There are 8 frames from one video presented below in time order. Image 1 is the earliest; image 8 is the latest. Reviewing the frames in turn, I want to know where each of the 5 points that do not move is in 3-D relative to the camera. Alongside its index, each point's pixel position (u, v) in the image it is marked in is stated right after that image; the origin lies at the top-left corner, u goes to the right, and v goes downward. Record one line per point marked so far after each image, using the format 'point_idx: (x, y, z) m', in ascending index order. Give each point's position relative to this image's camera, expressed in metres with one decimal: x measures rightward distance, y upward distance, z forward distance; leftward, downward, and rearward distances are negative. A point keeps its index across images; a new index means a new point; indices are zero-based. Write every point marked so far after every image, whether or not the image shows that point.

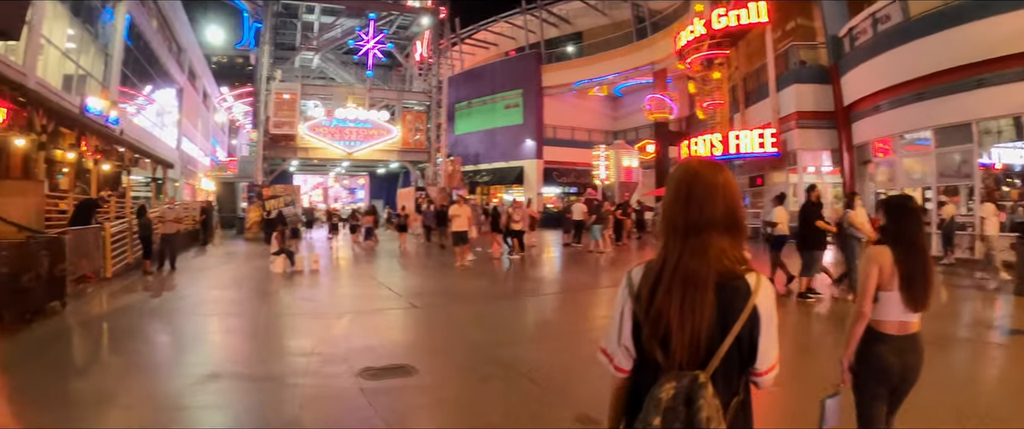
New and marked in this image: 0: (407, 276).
0: (-2.2, -1.4, +12.5) m
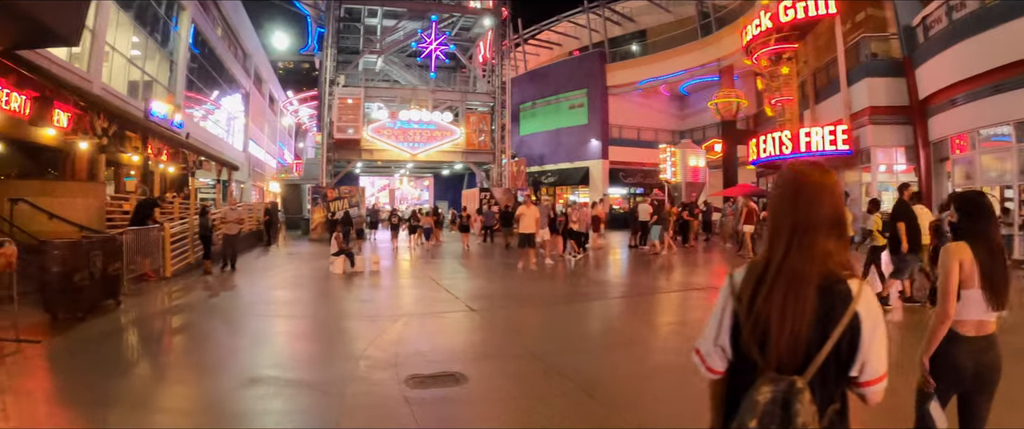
0: (-1.1, -1.5, +12.5) m
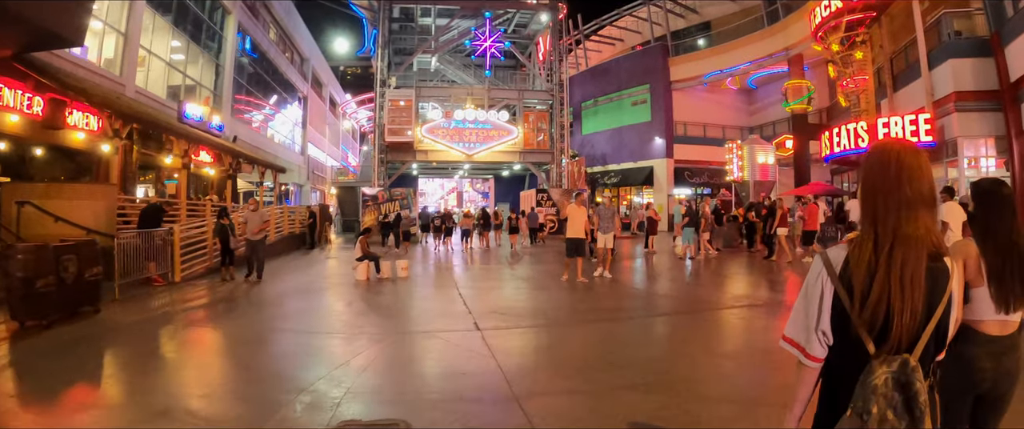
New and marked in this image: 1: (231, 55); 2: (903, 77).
0: (-0.5, -1.5, +11.9) m
1: (-10.6, +6.0, +19.8) m
2: (+13.1, +4.6, +17.9) m
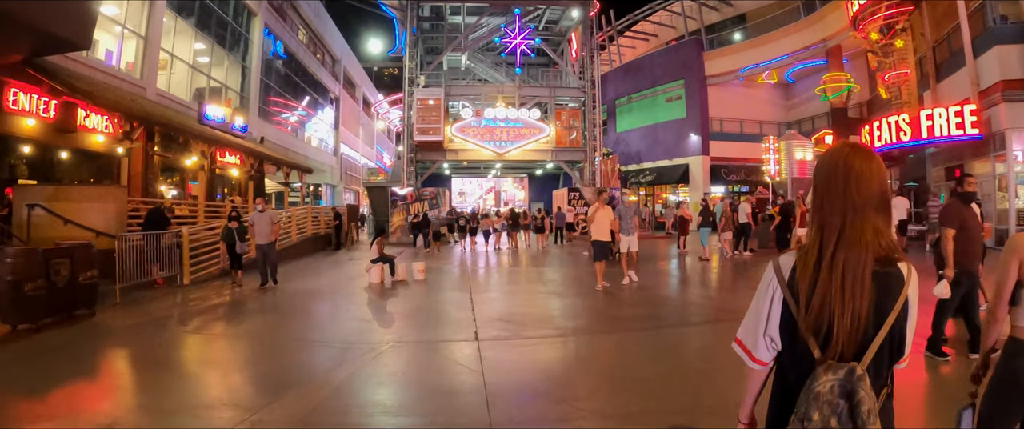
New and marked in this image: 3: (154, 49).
0: (-0.2, -1.5, +11.8) m
1: (-9.7, +6.0, +20.3) m
2: (+13.7, +4.7, +16.7) m
3: (-9.6, +4.4, +14.3) m
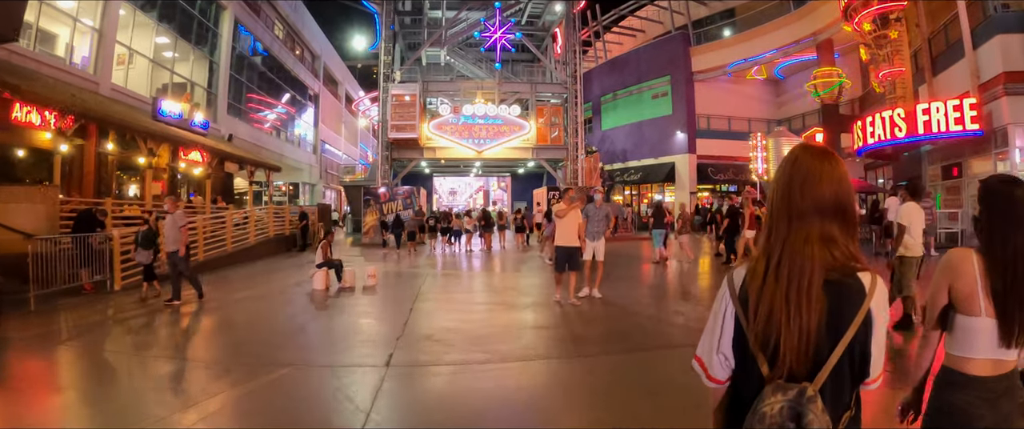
0: (-0.7, -1.6, +11.1) m
1: (-10.4, +6.0, +19.4) m
2: (+13.2, +4.7, +16.3) m
3: (-10.1, +4.4, +13.5) m
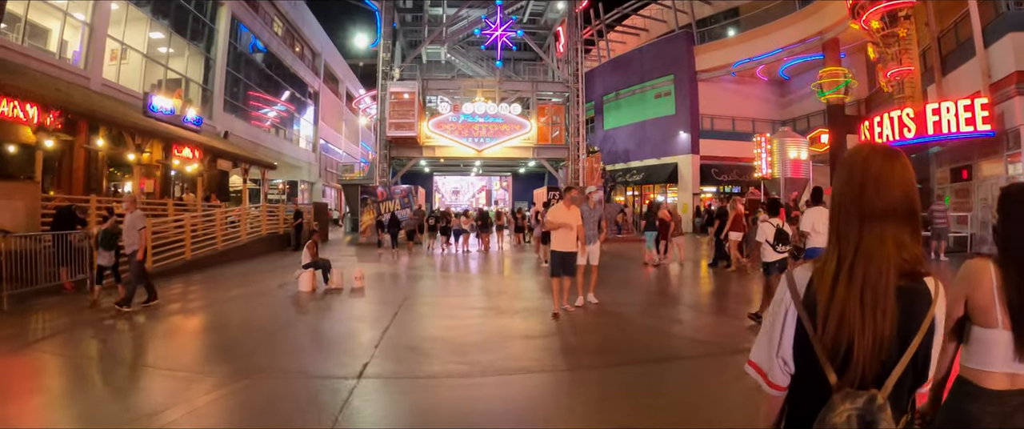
0: (-0.7, -1.6, +10.8) m
1: (-10.3, +6.1, +19.2) m
2: (+13.2, +4.6, +16.0) m
3: (-10.2, +4.4, +13.3) m
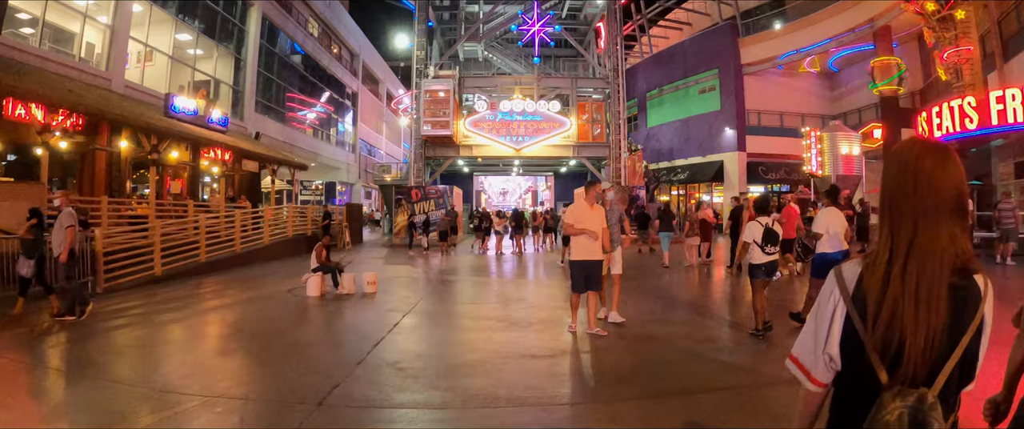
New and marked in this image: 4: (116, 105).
0: (-0.5, -1.6, +10.5) m
1: (-9.3, +6.1, +19.7) m
2: (+13.8, +4.6, +14.3) m
3: (-9.6, +4.4, +13.7) m
4: (-8.6, +2.4, +11.6) m
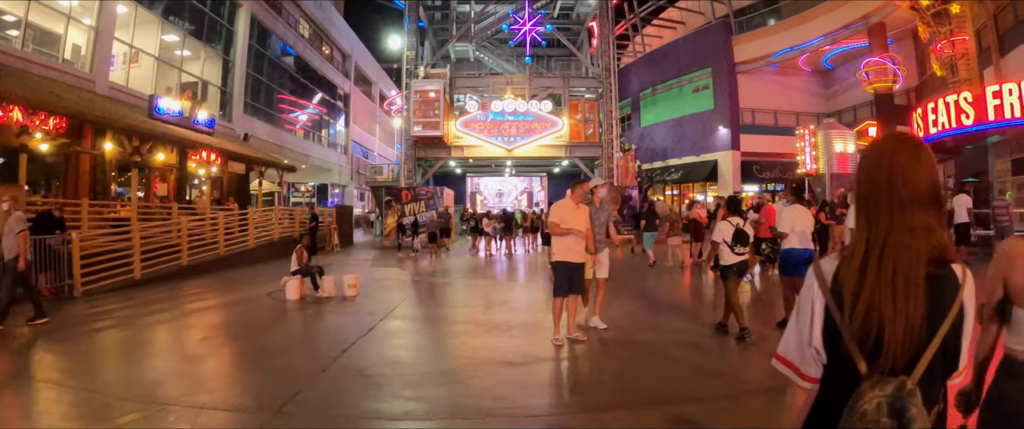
0: (-0.7, -1.6, +10.4) m
1: (-9.6, +6.0, +19.6) m
2: (+13.5, +4.7, +14.3) m
3: (-9.9, +4.4, +13.6) m
4: (-8.8, +2.3, +11.5) m
